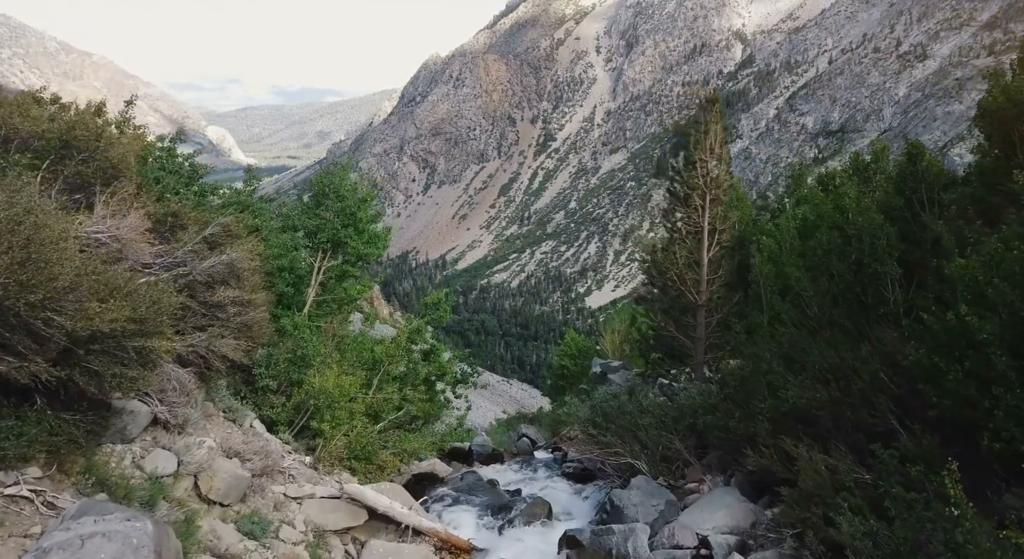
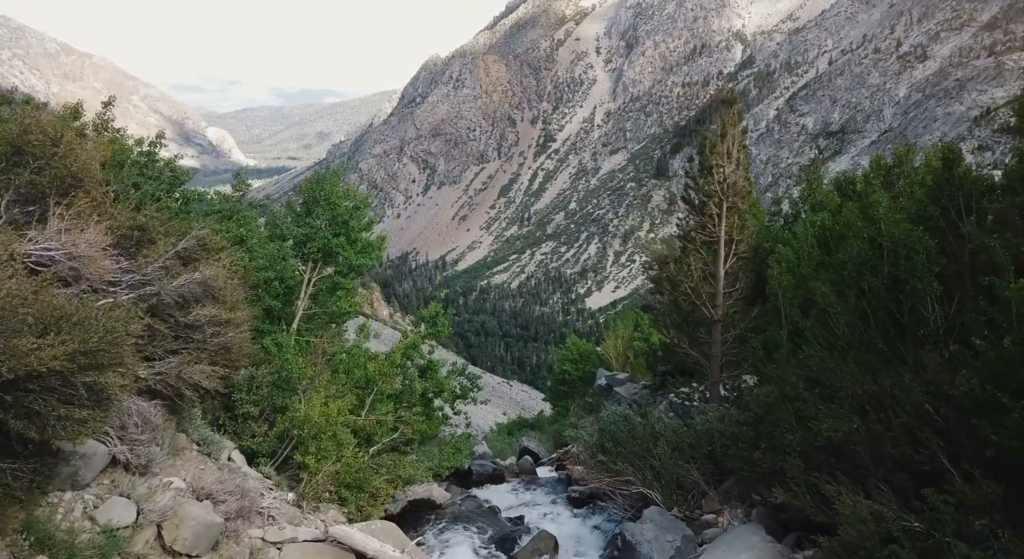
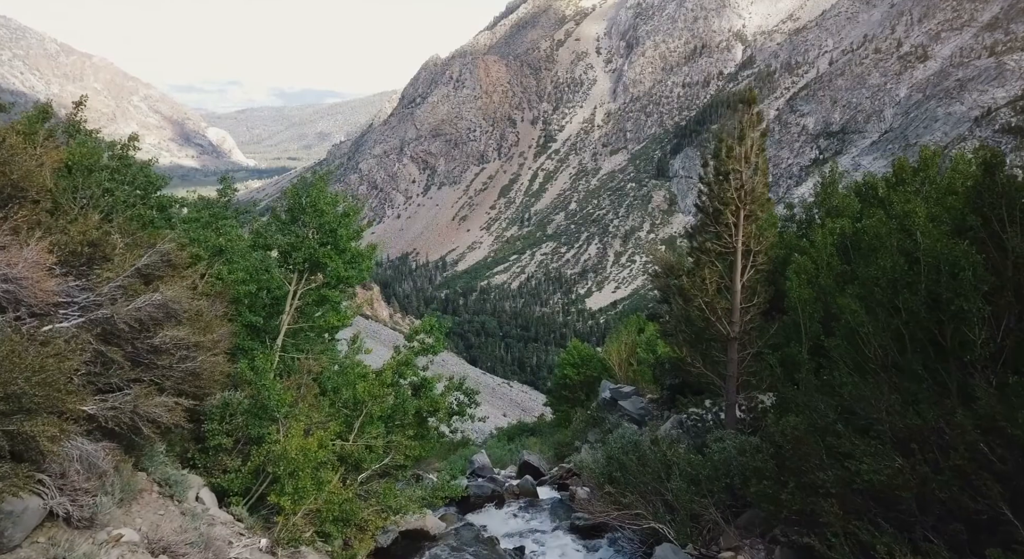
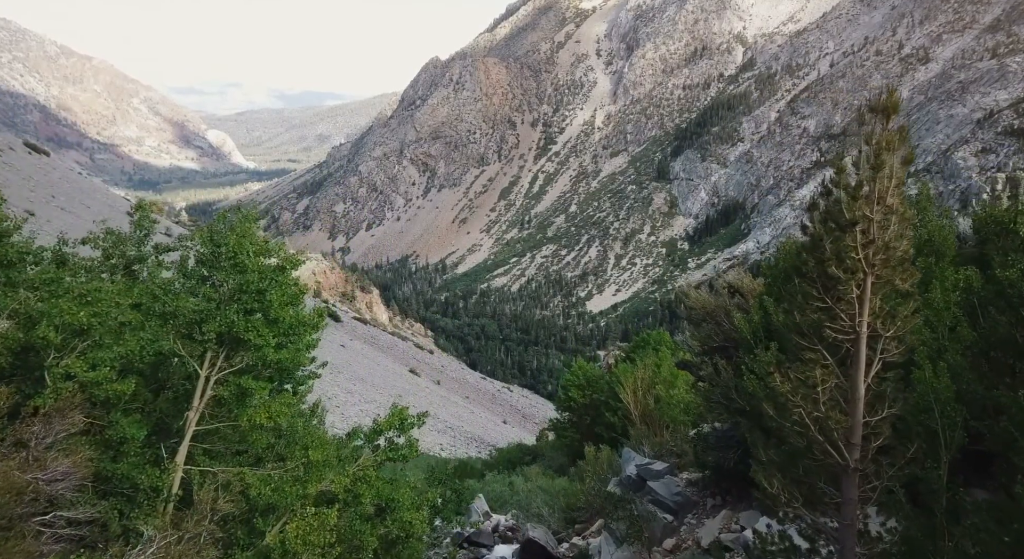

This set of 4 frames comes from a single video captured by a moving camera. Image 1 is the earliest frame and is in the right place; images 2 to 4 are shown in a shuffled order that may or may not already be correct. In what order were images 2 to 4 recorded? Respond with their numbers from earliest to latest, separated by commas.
2, 3, 4
